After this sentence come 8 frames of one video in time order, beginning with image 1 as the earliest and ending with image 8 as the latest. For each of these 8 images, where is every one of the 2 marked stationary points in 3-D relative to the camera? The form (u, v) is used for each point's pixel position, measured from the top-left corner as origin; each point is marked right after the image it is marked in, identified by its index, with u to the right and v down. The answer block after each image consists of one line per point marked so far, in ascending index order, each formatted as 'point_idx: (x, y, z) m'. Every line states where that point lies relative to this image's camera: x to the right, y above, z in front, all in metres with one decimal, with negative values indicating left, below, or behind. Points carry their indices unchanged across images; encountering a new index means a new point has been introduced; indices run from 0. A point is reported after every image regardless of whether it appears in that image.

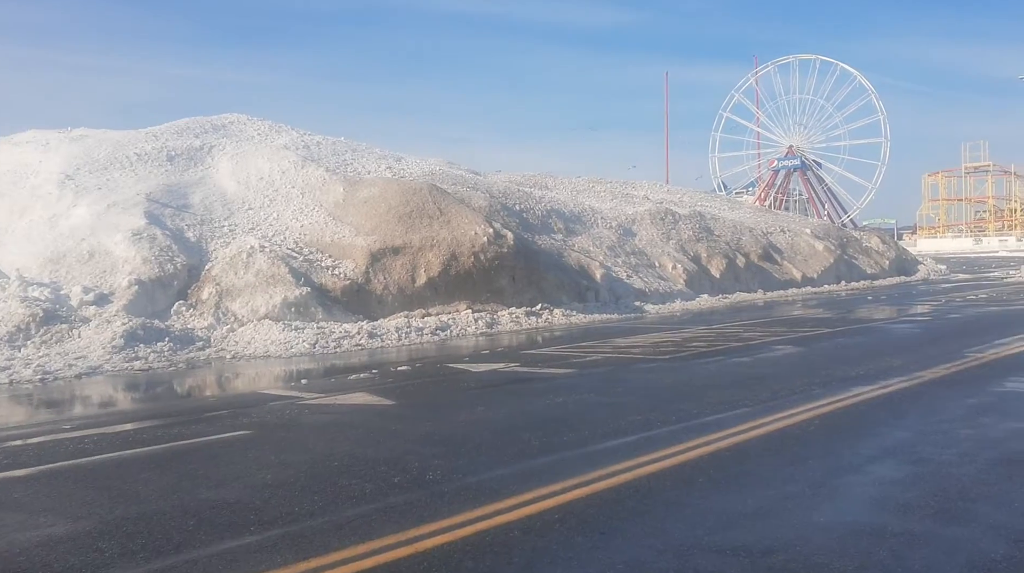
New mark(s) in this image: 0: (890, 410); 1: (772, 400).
0: (+3.7, -1.2, +9.6) m
1: (+2.8, -1.2, +10.4) m
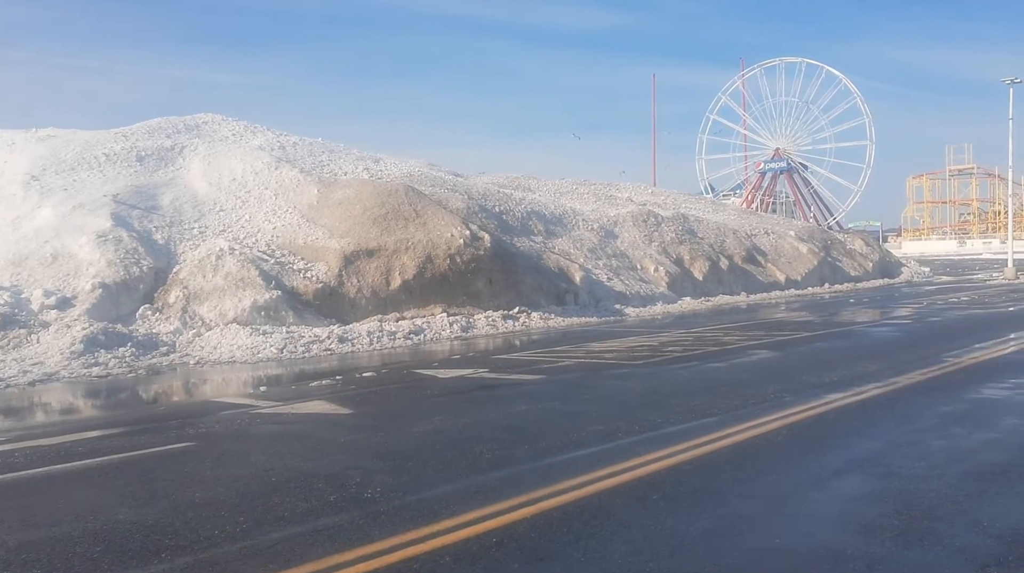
0: (+3.3, -1.3, +9.3) m
1: (+2.4, -1.3, +10.0) m
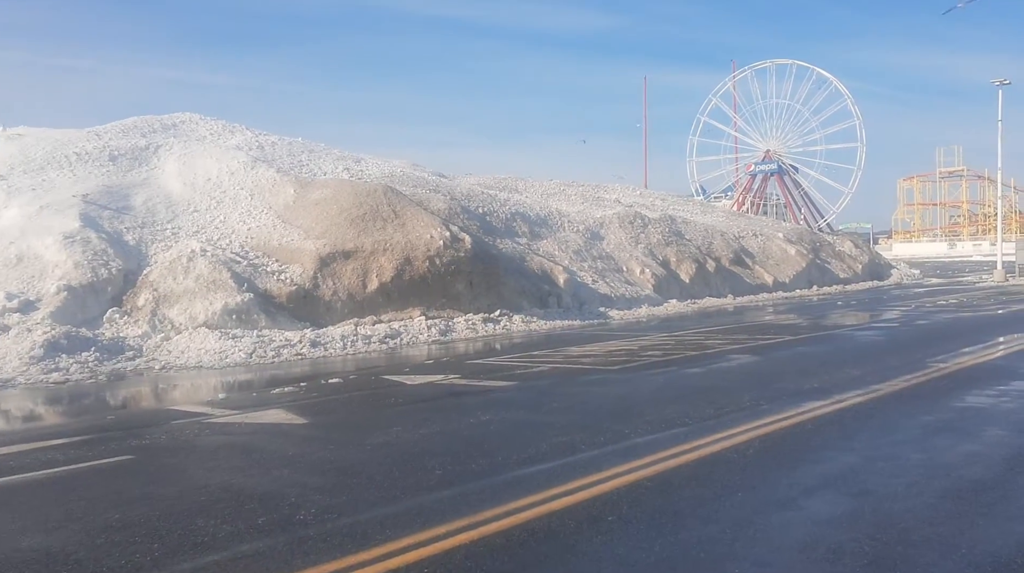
0: (+3.0, -1.3, +8.9) m
1: (+2.0, -1.3, +9.6) m
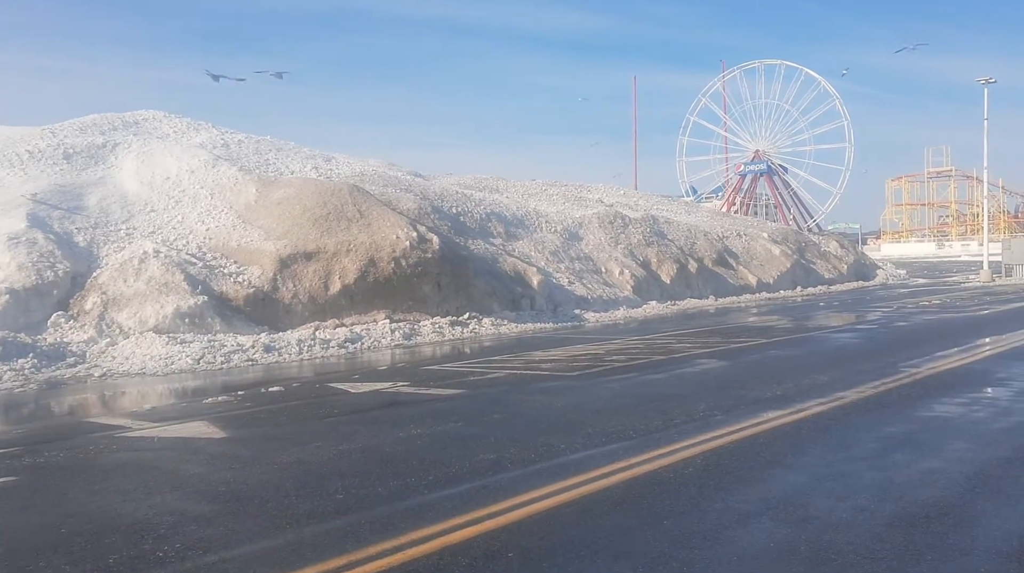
0: (+2.3, -1.3, +8.1) m
1: (+1.4, -1.3, +8.8) m
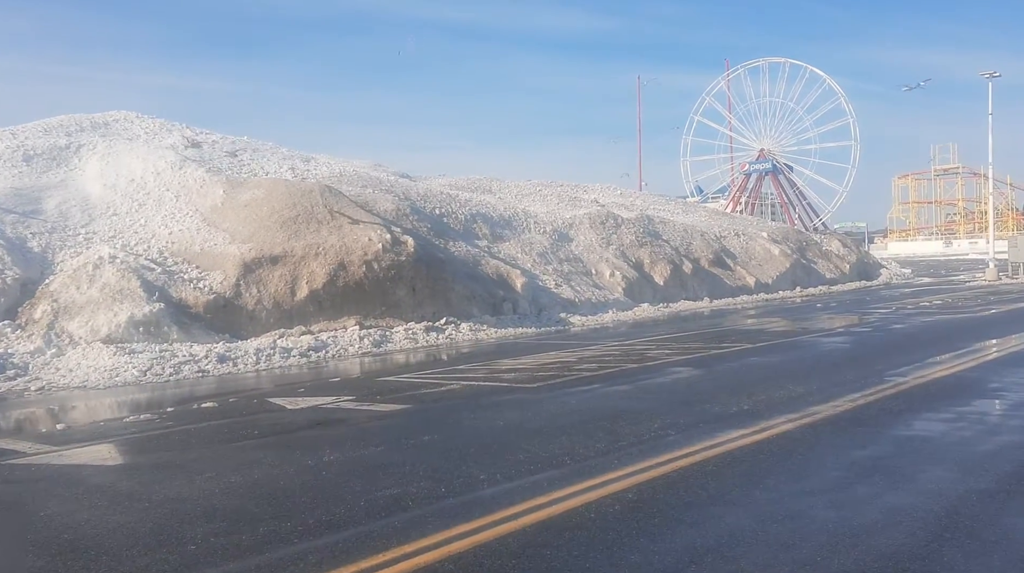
0: (+1.7, -1.4, +7.1) m
1: (+0.7, -1.4, +7.9) m
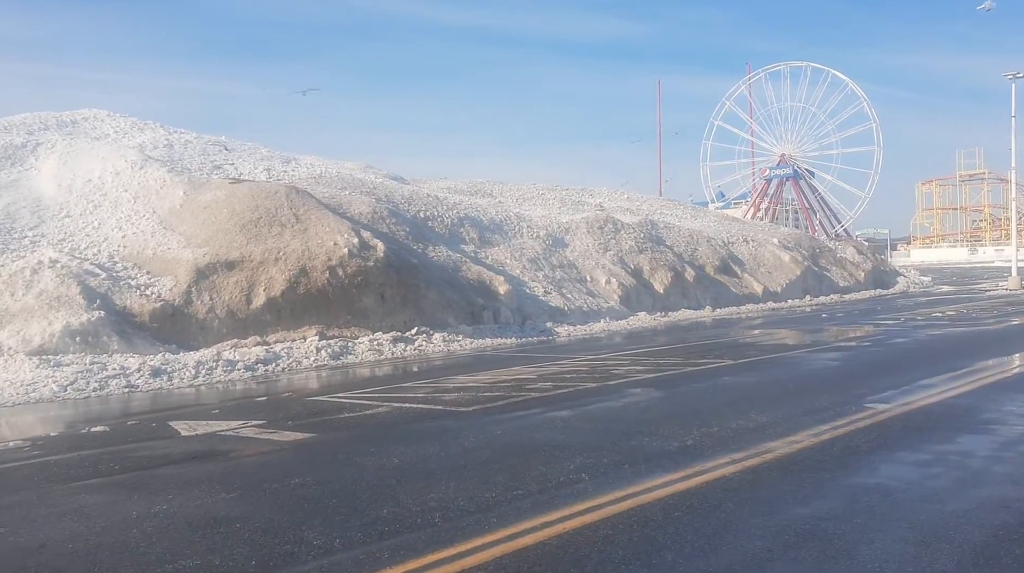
0: (+0.8, -1.5, +5.7) m
1: (-0.2, -1.5, +6.4) m
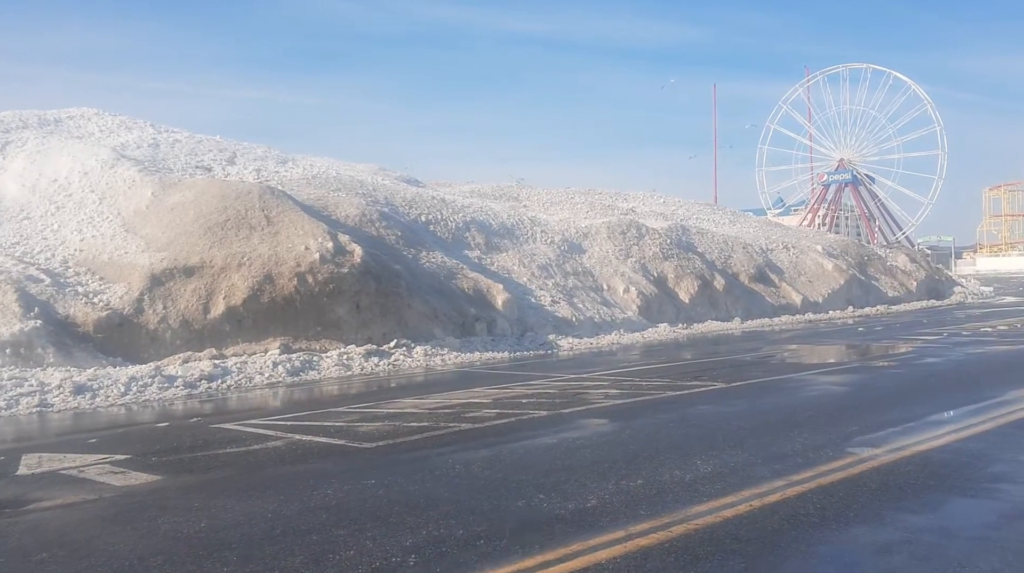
0: (-0.4, -1.6, +3.8) m
1: (-1.3, -1.6, +4.6) m
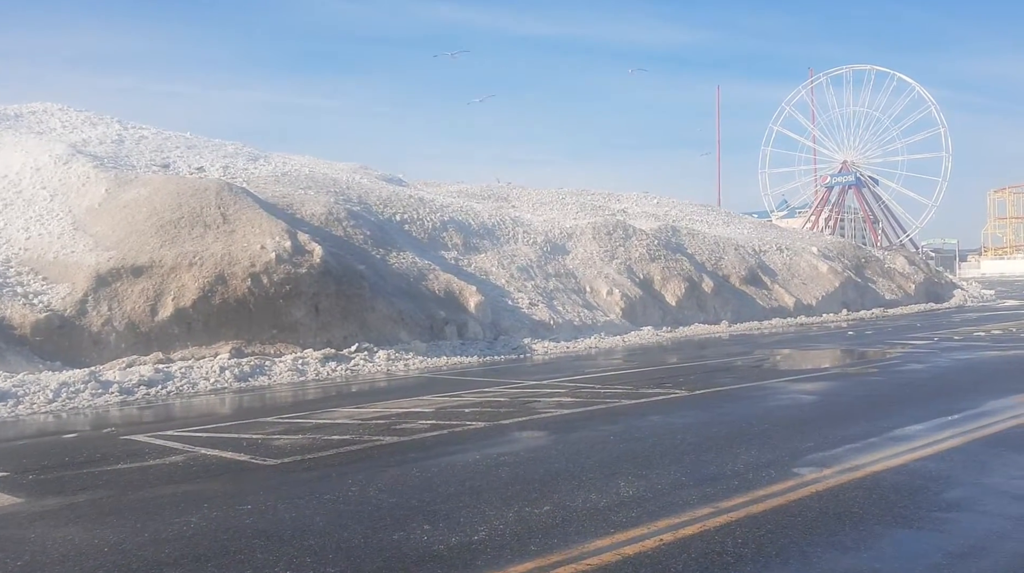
0: (-1.2, -1.6, +3.0) m
1: (-2.1, -1.6, +3.8) m
